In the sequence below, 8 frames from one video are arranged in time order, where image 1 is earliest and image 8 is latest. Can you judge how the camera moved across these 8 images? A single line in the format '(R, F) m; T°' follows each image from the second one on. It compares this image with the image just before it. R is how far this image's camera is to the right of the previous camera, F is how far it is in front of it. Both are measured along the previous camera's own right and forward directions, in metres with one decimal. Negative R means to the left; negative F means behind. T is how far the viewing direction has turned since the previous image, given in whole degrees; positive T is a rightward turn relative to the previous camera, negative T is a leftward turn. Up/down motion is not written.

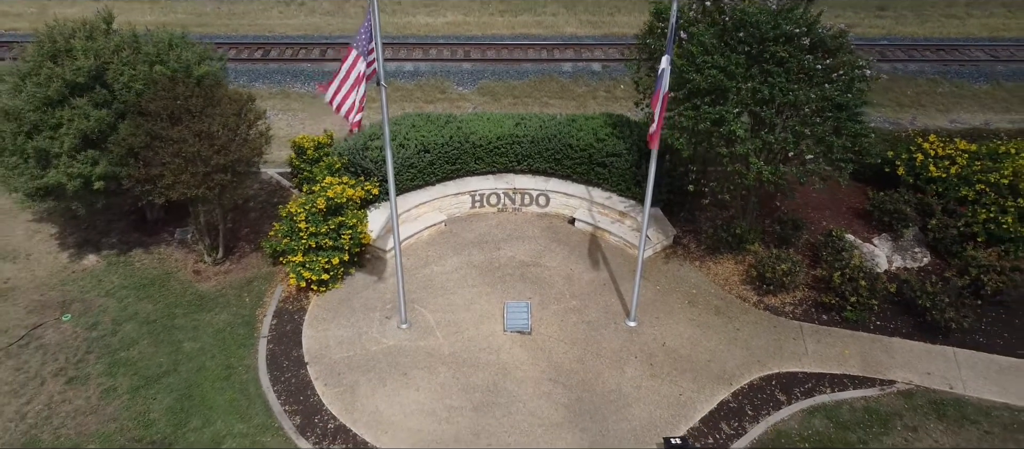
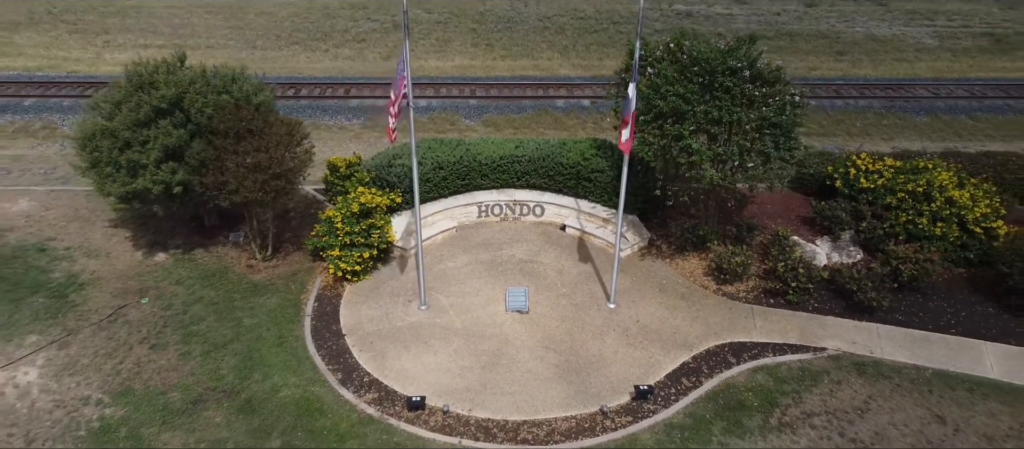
(0.0, -2.2) m; 0°
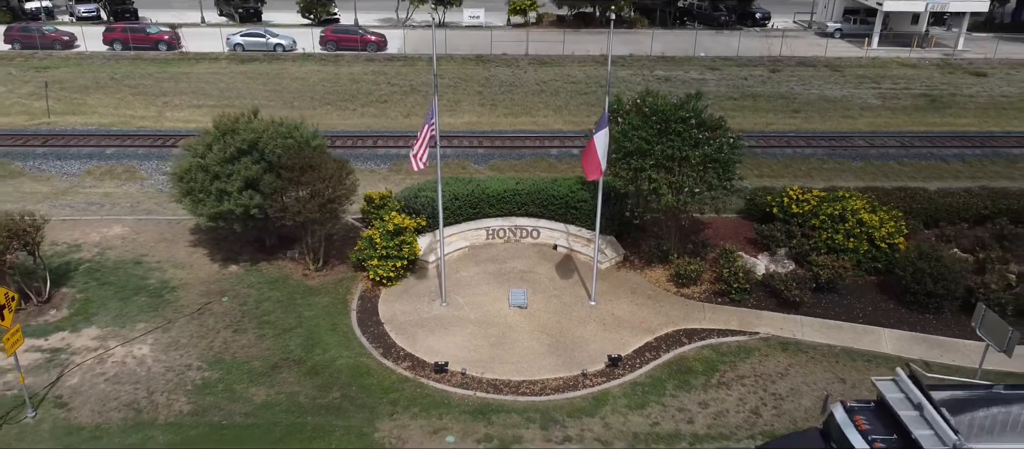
(0.0, -3.4) m; 0°
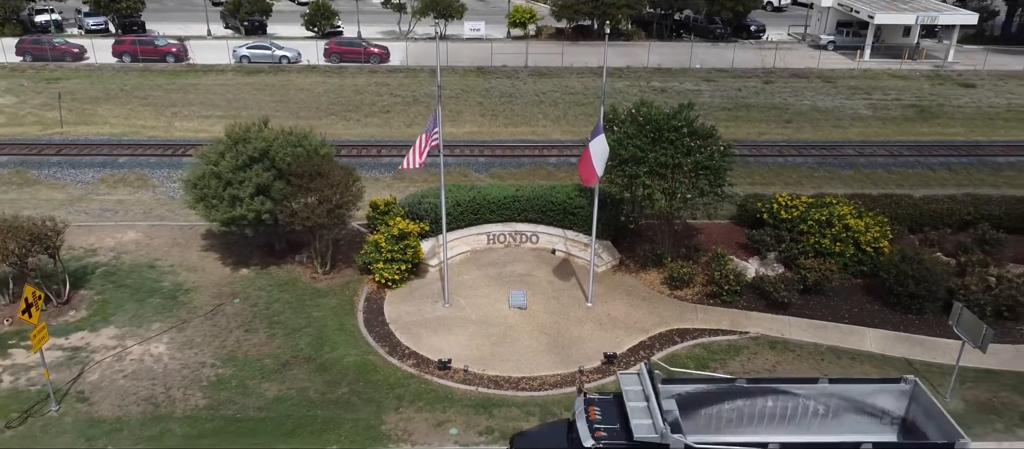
(0.0, -0.7) m; 0°
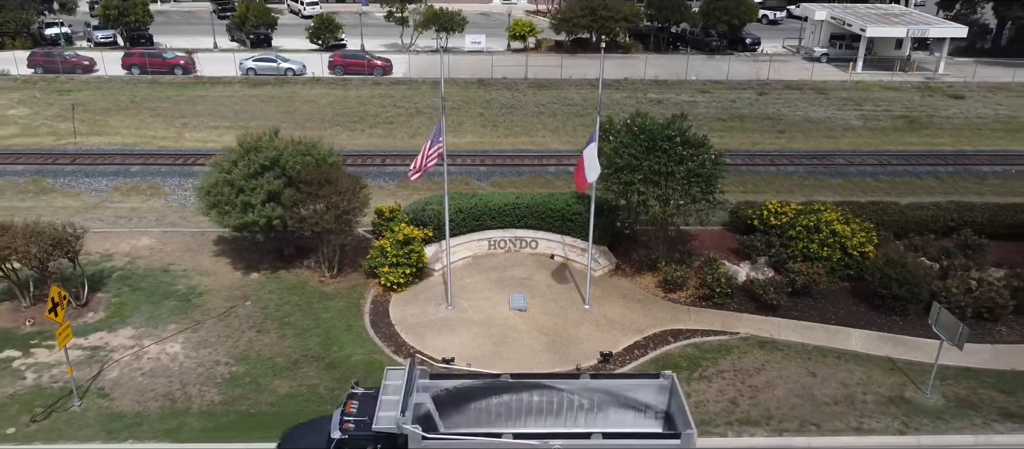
(0.0, -0.7) m; 0°
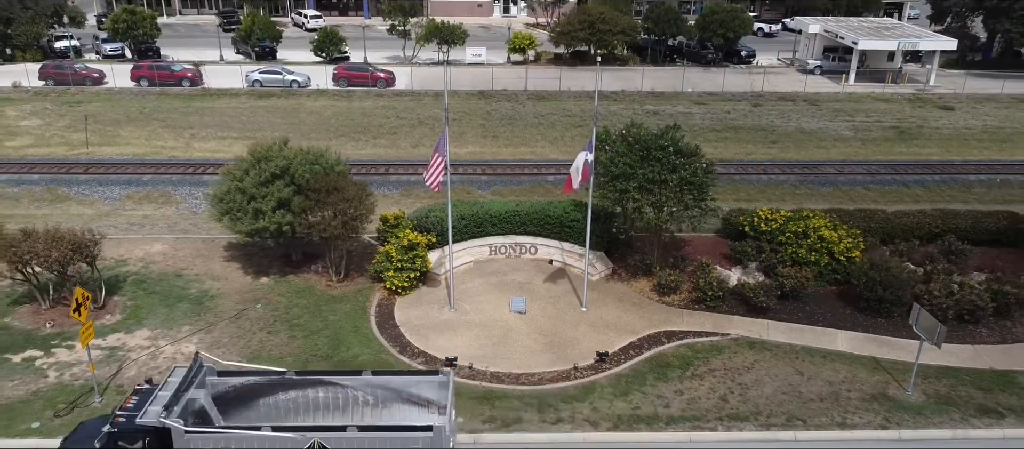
(0.0, -0.7) m; 0°
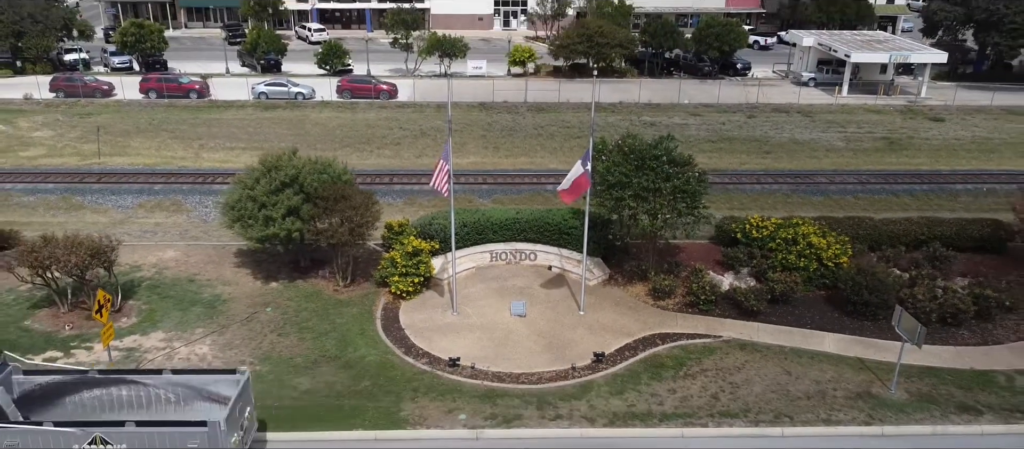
(0.0, -0.7) m; 0°
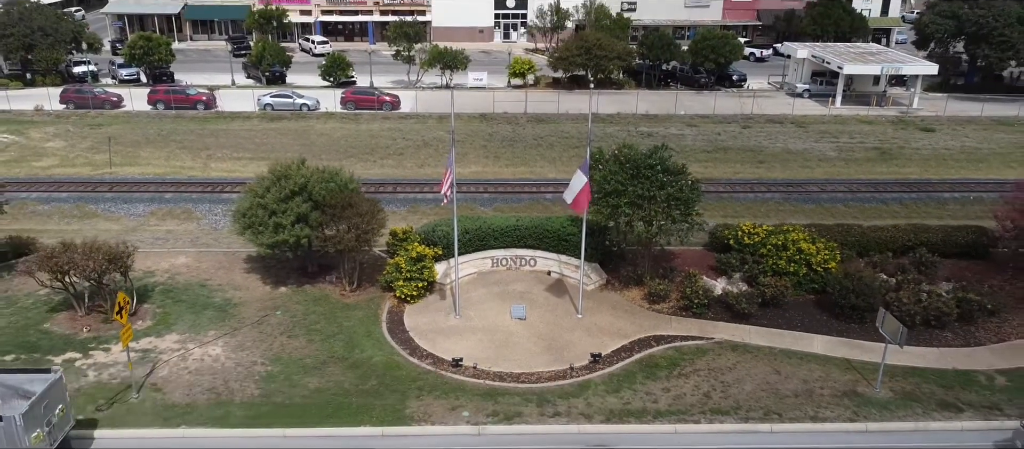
(0.0, -0.7) m; 0°
